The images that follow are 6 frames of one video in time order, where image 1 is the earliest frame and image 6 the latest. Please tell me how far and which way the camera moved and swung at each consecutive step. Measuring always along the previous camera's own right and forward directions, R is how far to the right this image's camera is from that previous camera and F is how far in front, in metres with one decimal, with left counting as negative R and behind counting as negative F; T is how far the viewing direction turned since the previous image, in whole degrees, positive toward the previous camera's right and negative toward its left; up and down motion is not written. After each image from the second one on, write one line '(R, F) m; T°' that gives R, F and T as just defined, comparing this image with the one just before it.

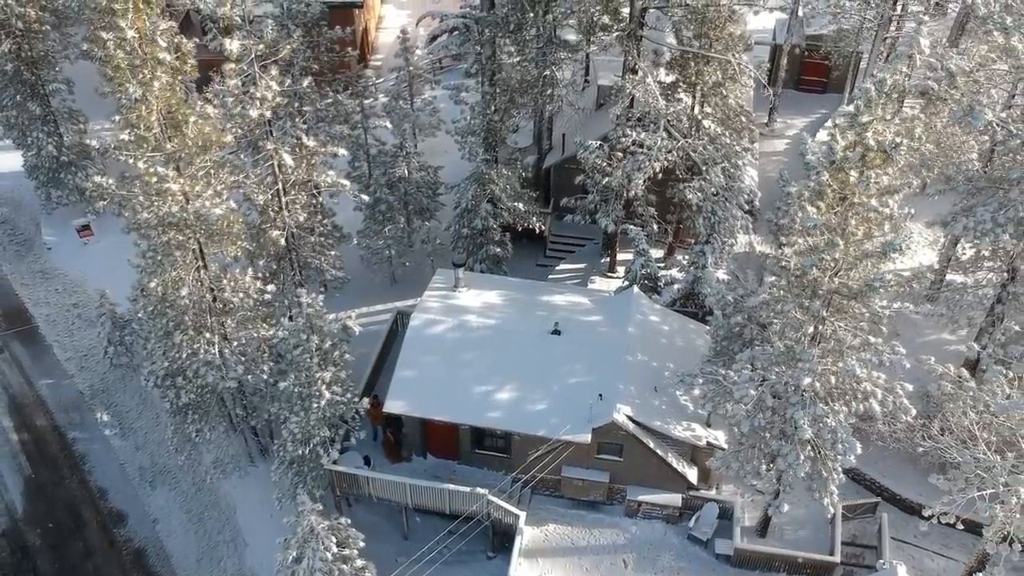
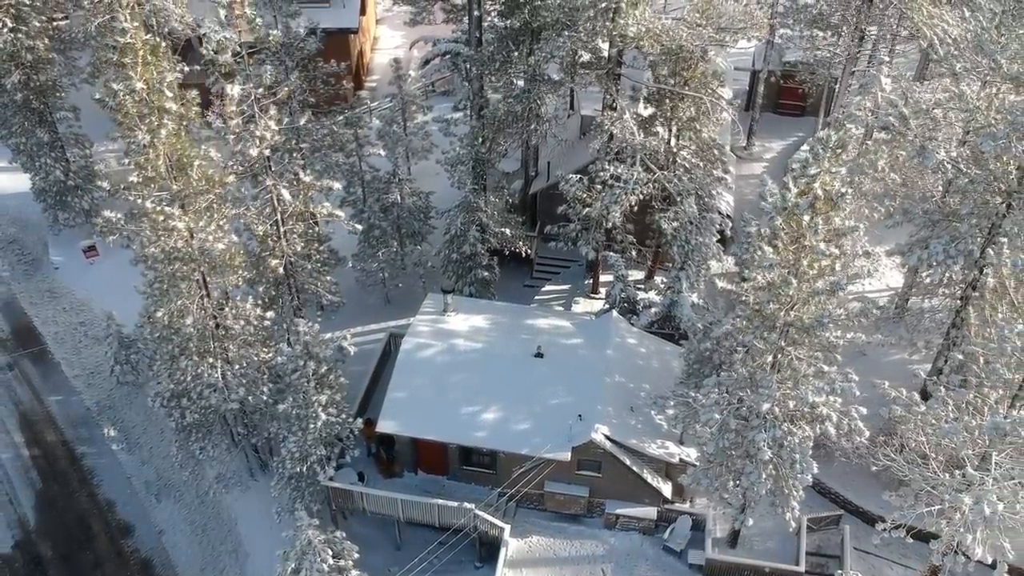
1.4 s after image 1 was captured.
(+0.4, -1.1) m; 0°
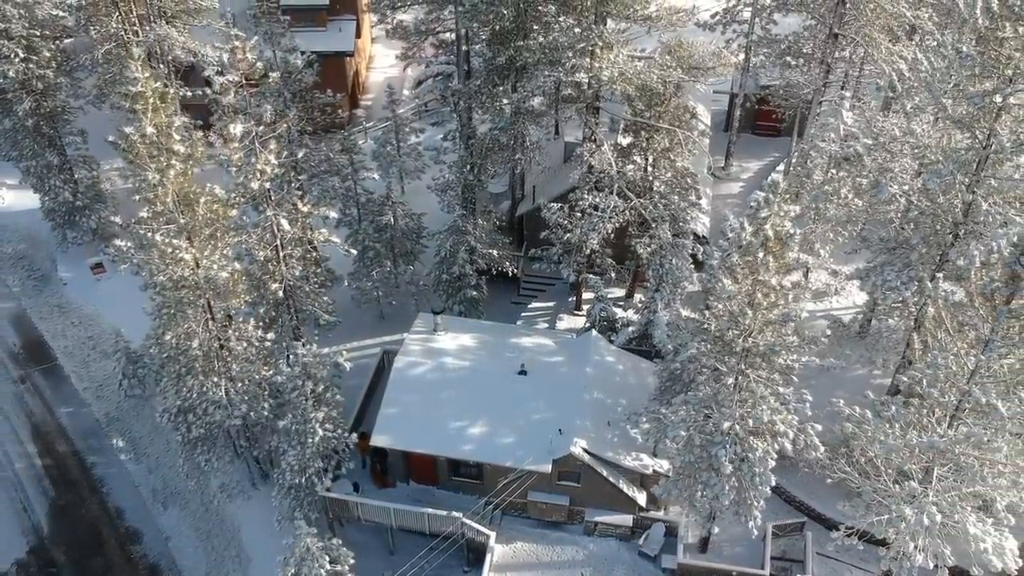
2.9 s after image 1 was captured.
(+0.4, -1.3) m; 0°
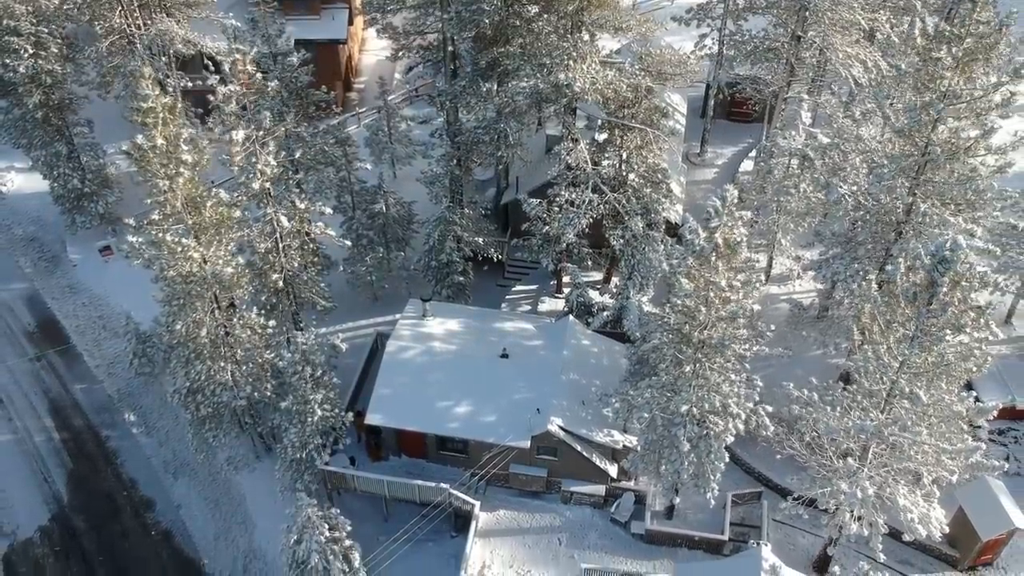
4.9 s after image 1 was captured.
(+0.5, -1.6) m; 0°
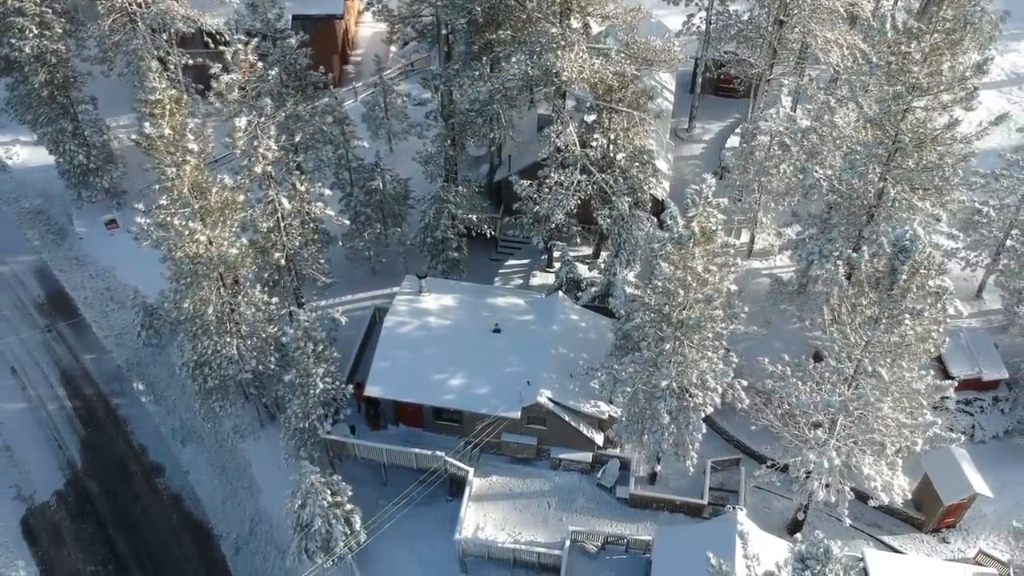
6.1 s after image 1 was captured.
(+0.3, -1.0) m; 0°
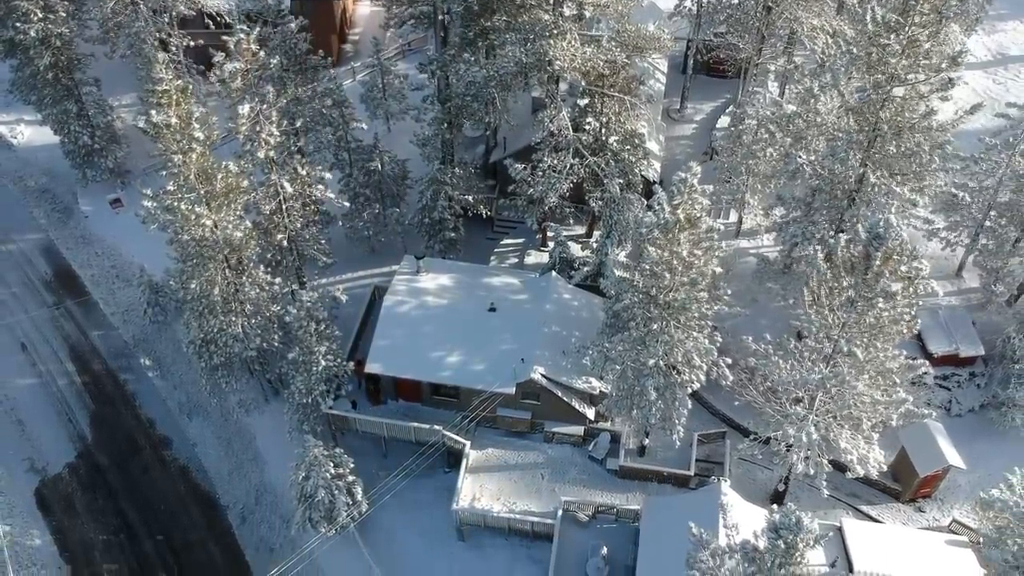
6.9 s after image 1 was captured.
(+0.2, -0.8) m; 0°
